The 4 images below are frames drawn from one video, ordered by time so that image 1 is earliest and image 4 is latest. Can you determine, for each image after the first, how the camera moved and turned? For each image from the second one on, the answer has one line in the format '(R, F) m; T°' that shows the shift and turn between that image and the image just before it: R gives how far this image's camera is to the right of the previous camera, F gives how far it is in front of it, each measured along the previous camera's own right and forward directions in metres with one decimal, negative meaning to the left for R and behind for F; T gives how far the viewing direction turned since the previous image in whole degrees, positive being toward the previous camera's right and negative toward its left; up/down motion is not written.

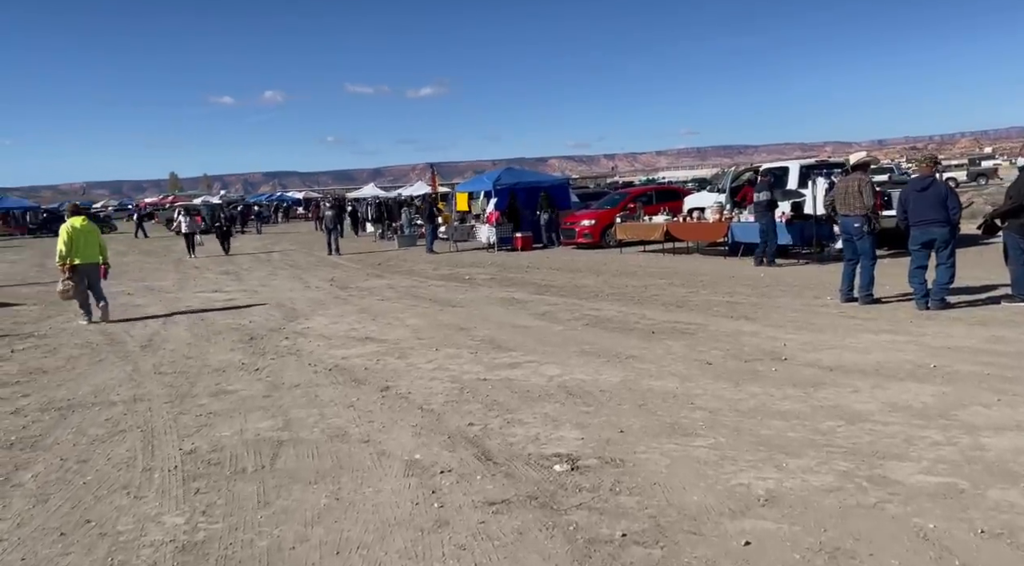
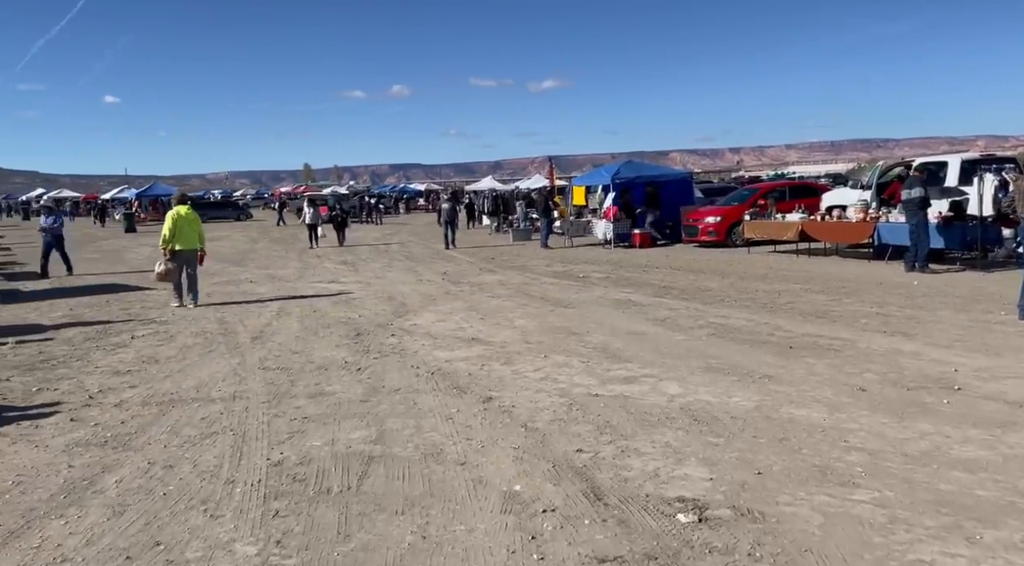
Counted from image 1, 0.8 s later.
(0.0, +0.6) m; -8°
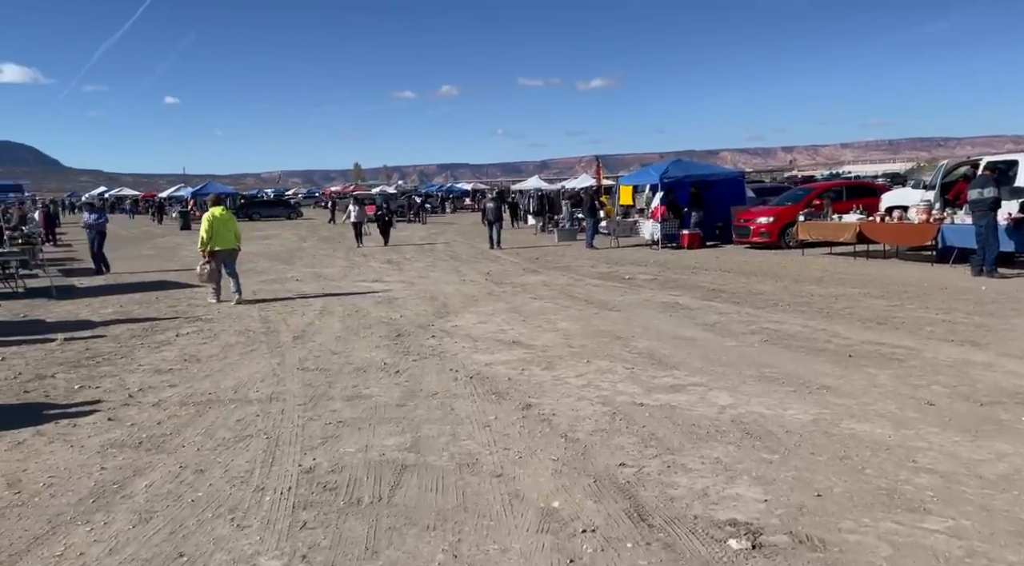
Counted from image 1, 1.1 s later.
(0.0, +0.2) m; -3°
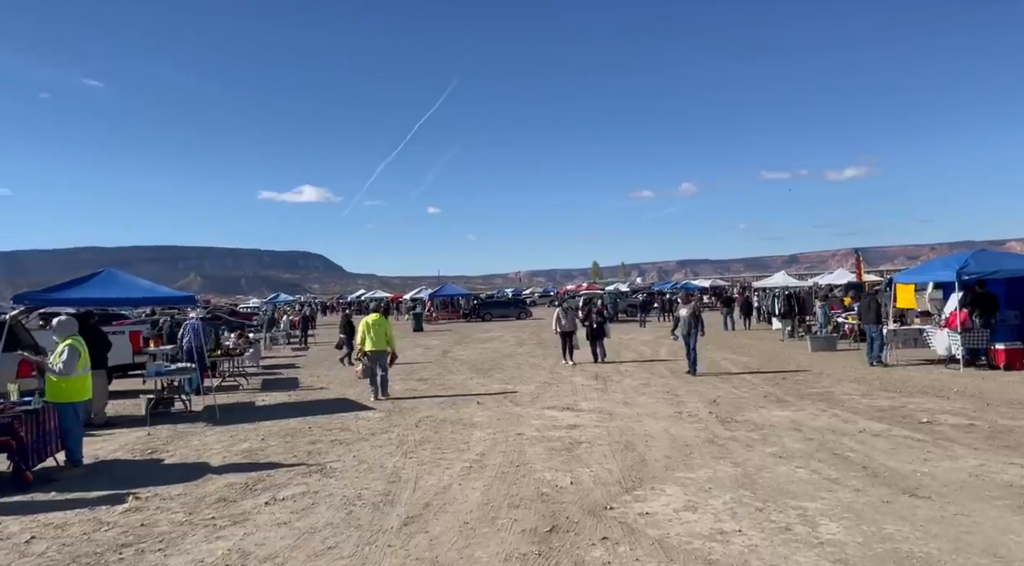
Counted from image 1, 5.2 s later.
(+0.1, +3.4) m; -17°
